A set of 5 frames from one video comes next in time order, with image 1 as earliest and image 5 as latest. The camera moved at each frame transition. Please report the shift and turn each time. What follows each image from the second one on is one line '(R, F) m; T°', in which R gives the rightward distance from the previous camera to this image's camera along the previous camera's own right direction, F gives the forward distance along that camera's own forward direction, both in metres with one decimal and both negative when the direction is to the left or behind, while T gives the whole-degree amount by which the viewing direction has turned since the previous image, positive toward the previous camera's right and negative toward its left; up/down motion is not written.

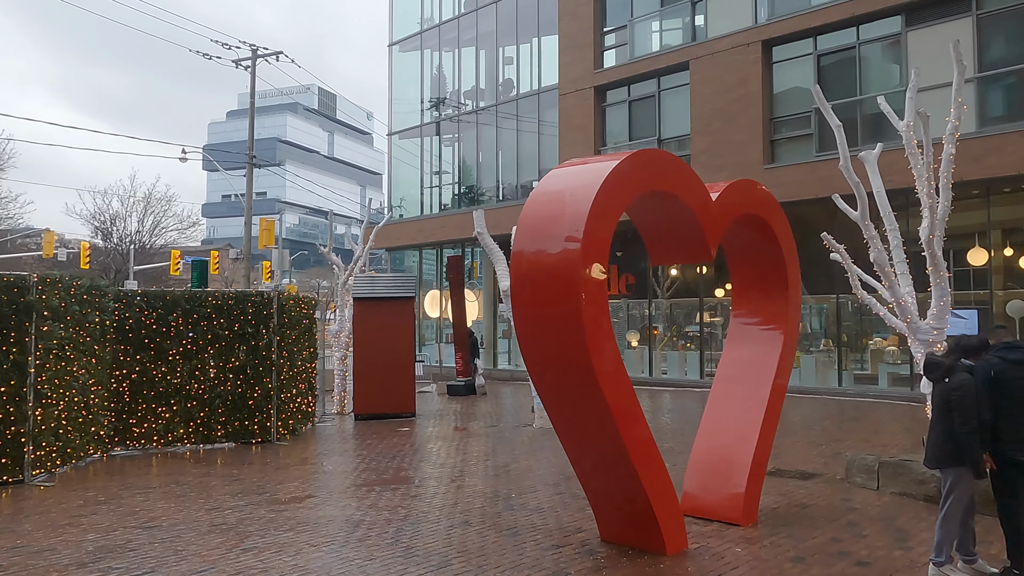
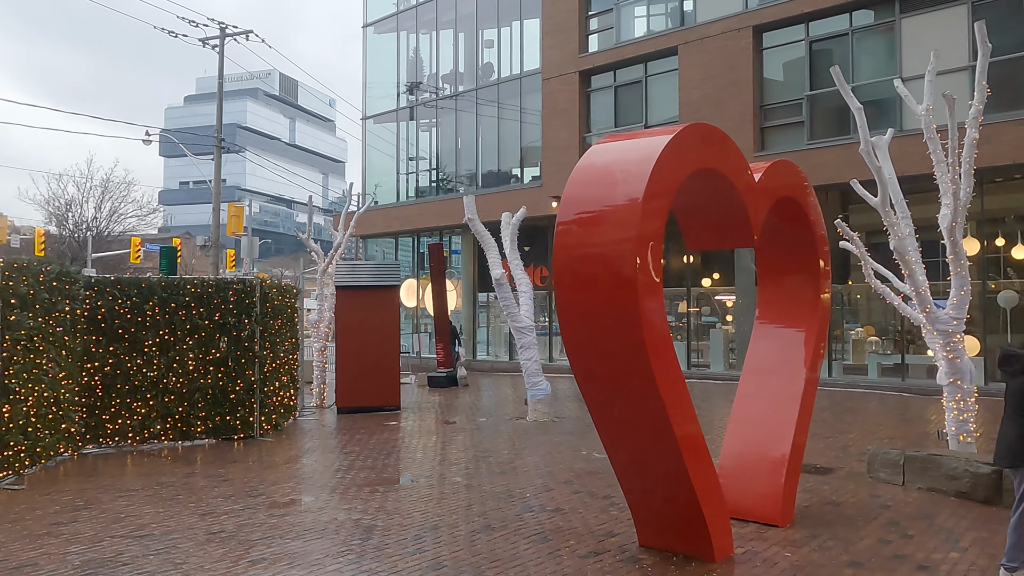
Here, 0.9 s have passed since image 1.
(-0.5, +0.5) m; +3°
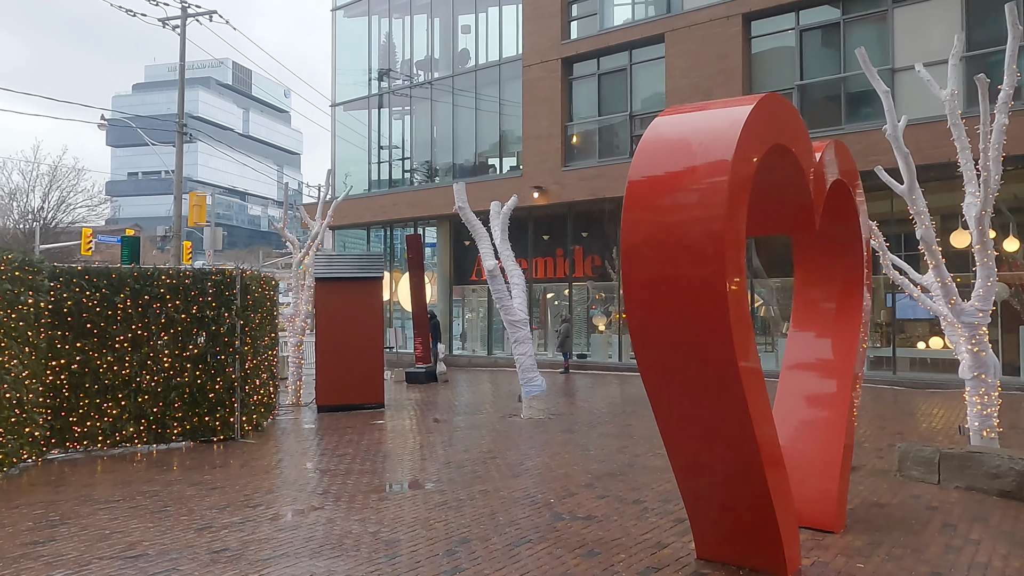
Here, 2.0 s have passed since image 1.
(-0.6, +0.5) m; +3°
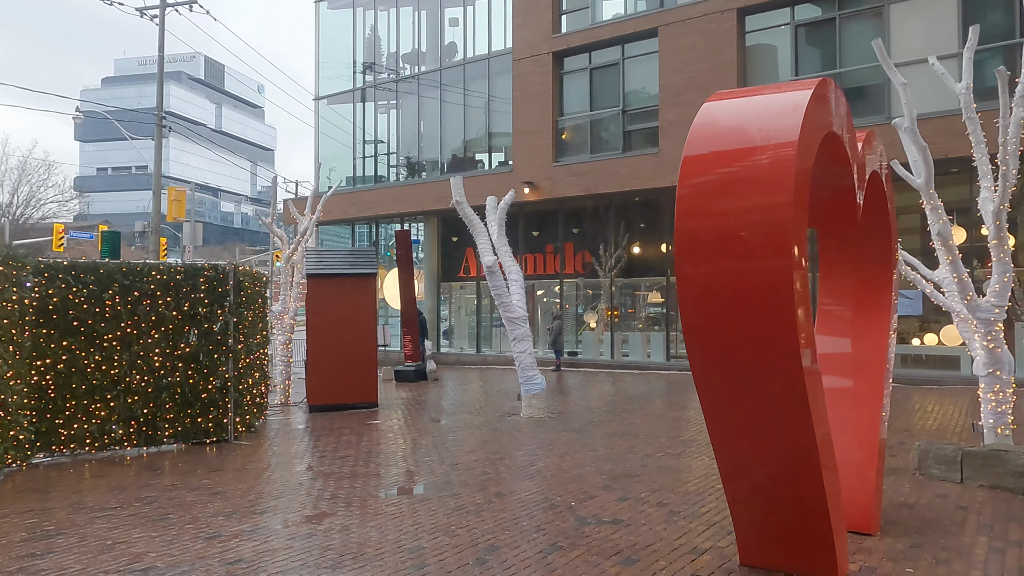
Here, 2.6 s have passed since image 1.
(-0.4, +0.2) m; +2°
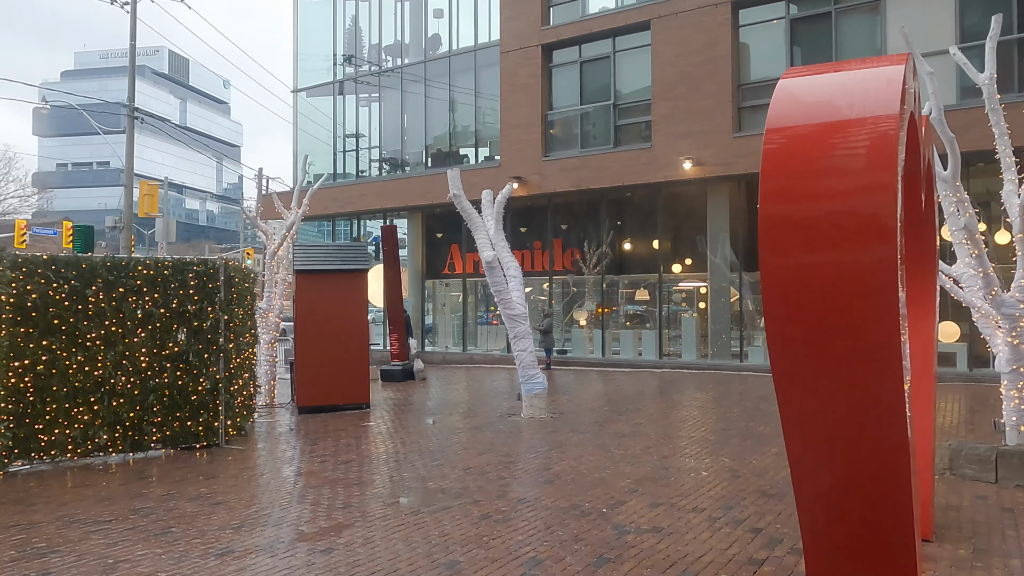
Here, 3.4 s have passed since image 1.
(-0.4, +0.4) m; +2°
